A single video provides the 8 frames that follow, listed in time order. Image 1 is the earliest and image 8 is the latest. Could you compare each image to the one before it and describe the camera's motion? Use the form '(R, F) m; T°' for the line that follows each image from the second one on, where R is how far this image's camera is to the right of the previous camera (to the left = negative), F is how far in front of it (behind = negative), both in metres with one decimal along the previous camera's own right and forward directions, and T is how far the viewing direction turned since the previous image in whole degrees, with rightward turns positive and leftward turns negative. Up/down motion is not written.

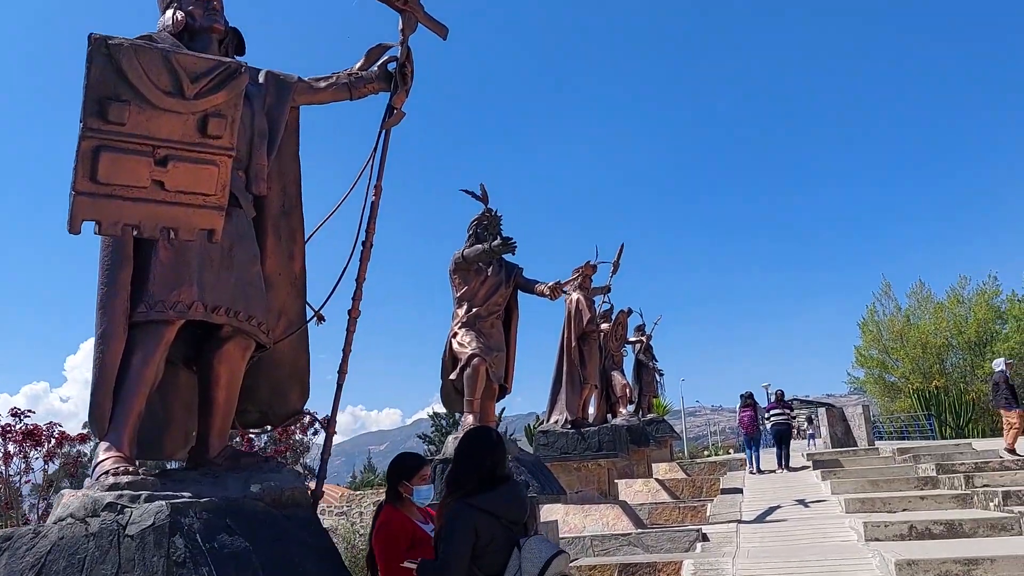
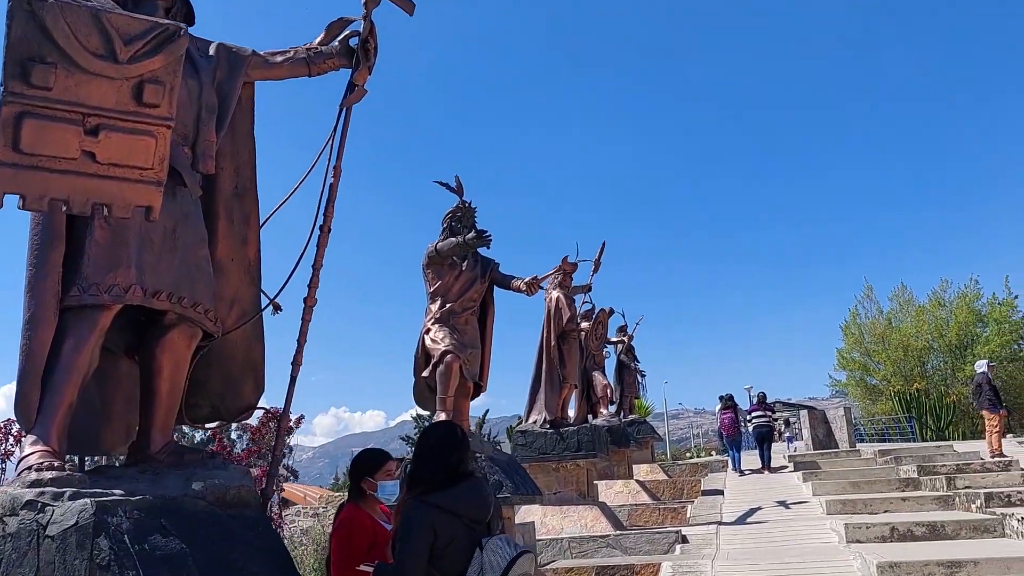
(+0.1, +0.2) m; +1°
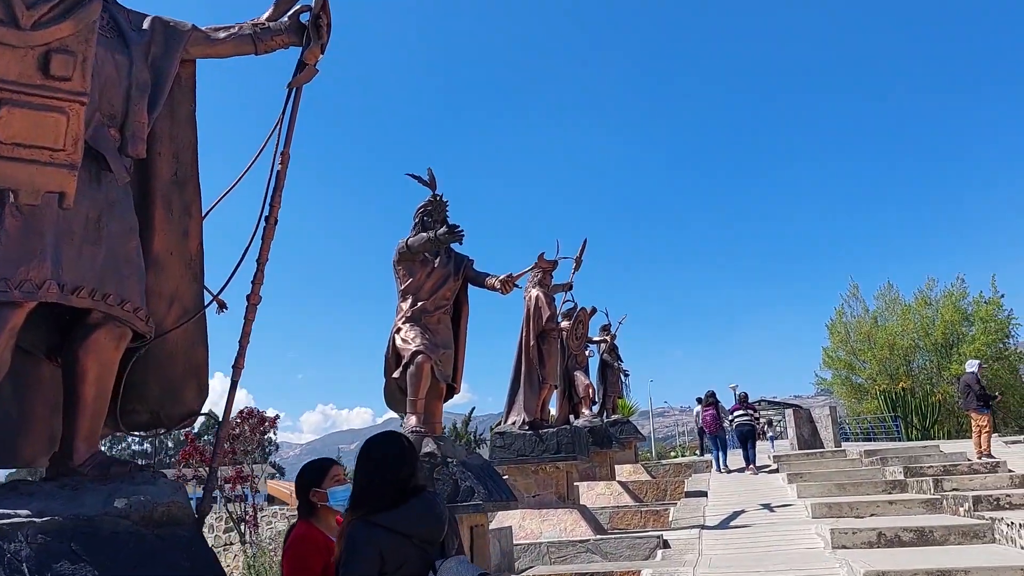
(+0.1, +0.2) m; +1°
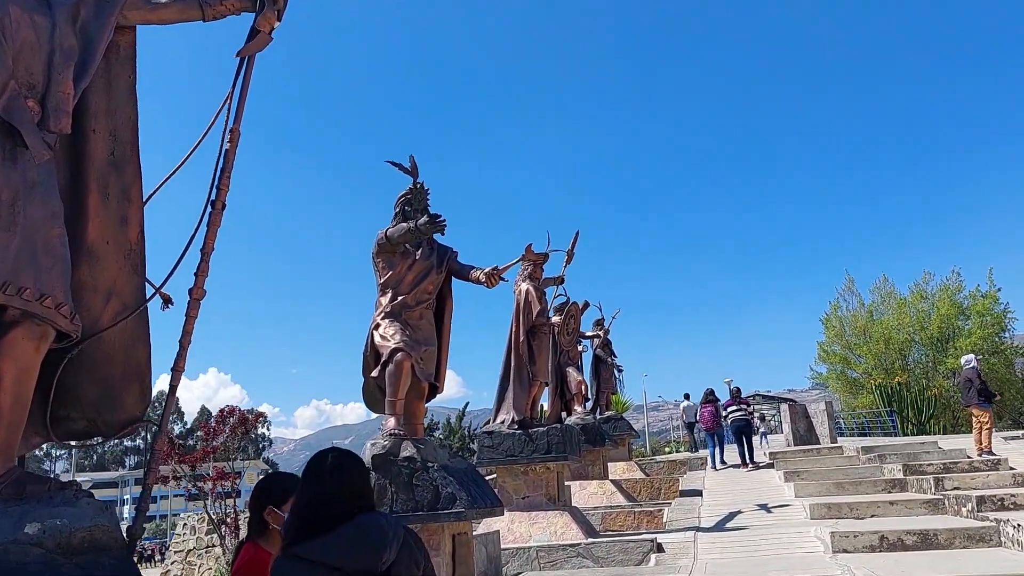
(+0.1, +0.3) m; 0°
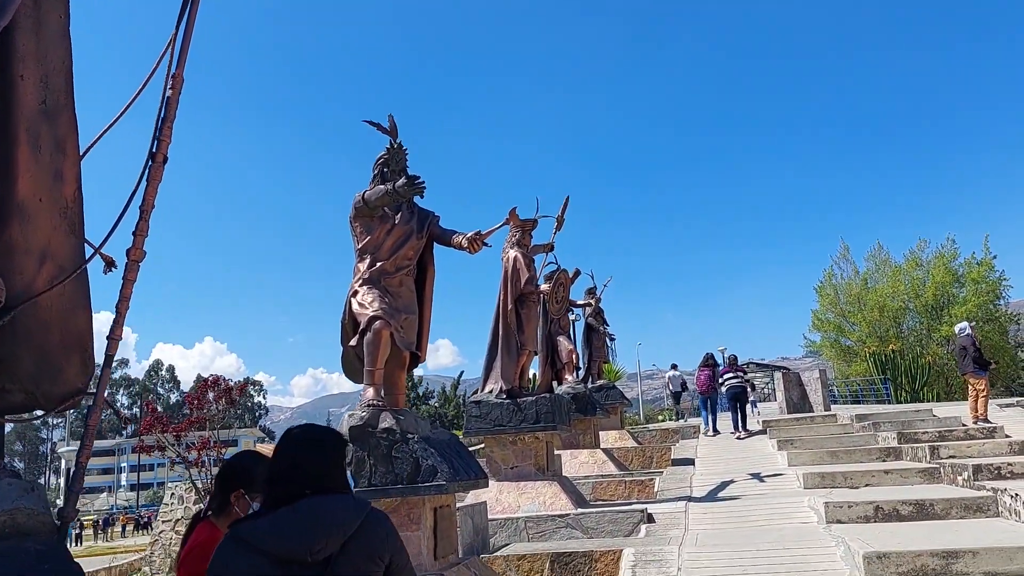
(+0.1, +0.2) m; 0°
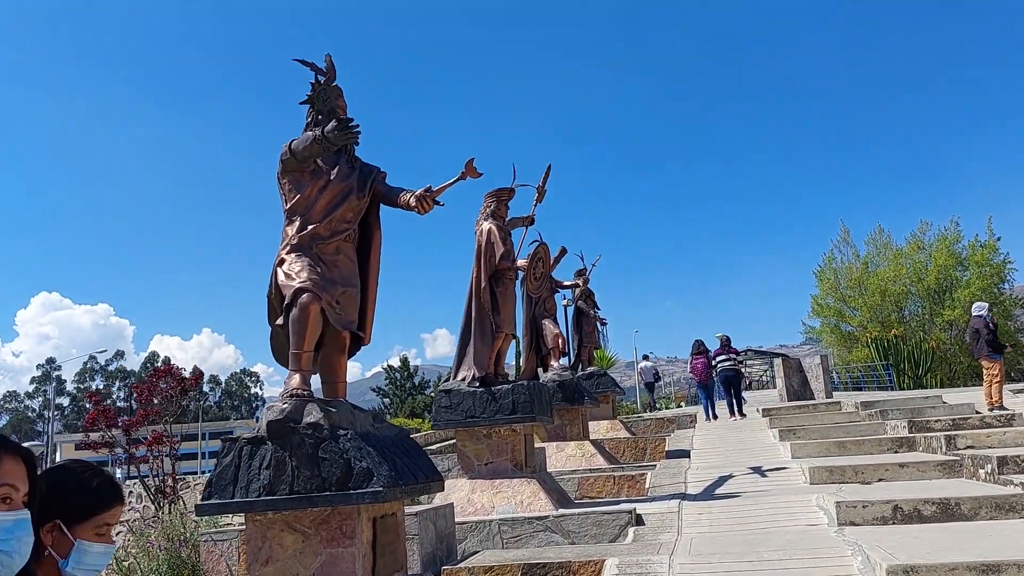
(+0.2, +0.8) m; 0°
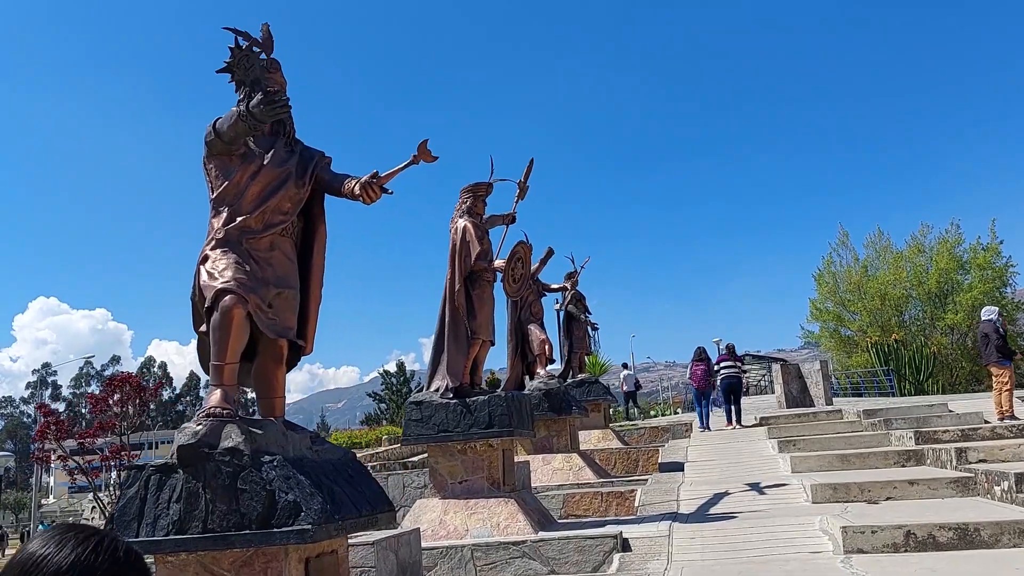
(+0.2, +0.5) m; 0°
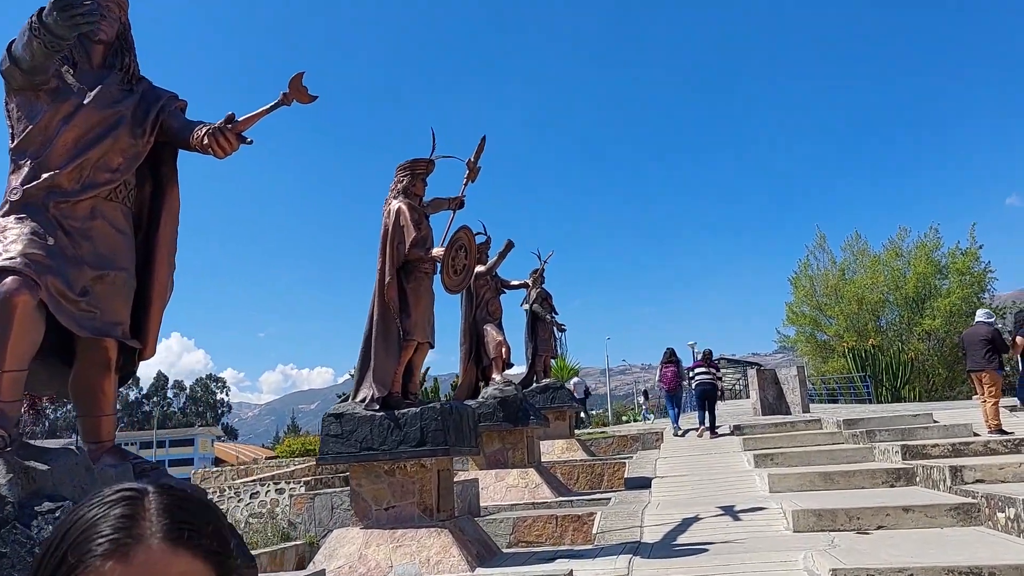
(+0.3, +0.9) m; +2°
